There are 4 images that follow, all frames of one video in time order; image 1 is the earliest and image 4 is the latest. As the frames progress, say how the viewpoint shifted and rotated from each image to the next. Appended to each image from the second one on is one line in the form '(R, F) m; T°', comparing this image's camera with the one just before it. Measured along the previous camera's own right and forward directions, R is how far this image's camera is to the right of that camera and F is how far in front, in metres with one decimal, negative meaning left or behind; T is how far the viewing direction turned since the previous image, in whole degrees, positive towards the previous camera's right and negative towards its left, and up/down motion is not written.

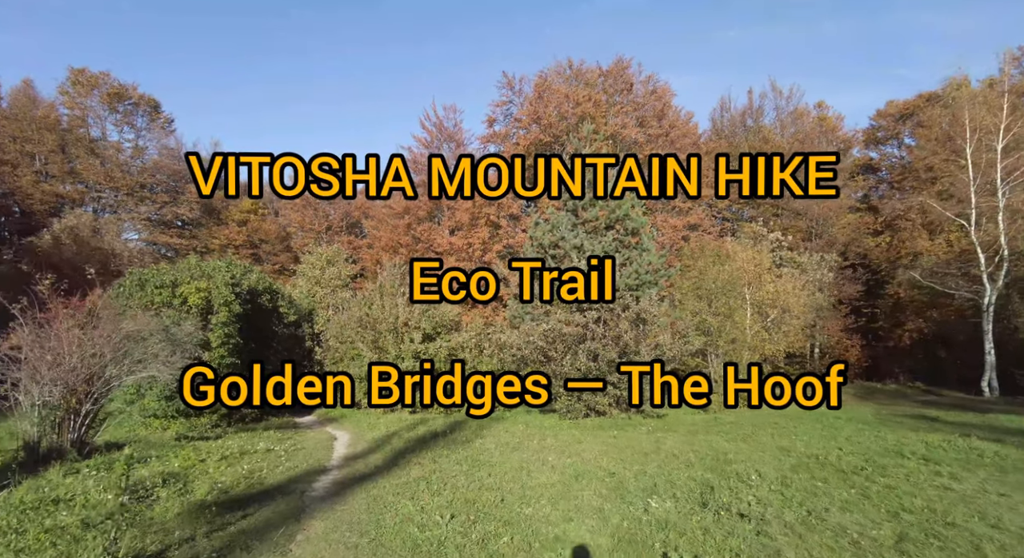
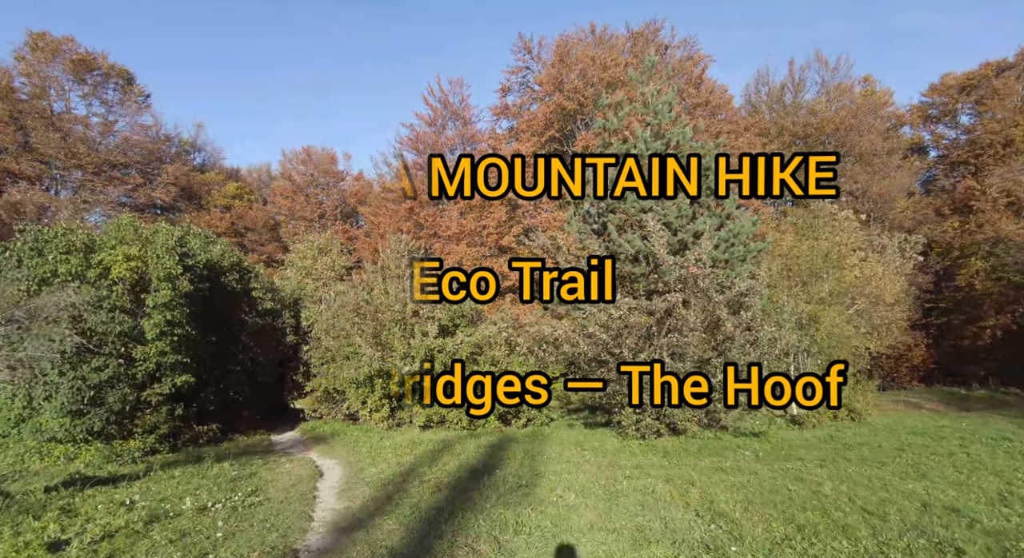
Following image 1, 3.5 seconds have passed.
(-1.3, +4.6) m; 0°
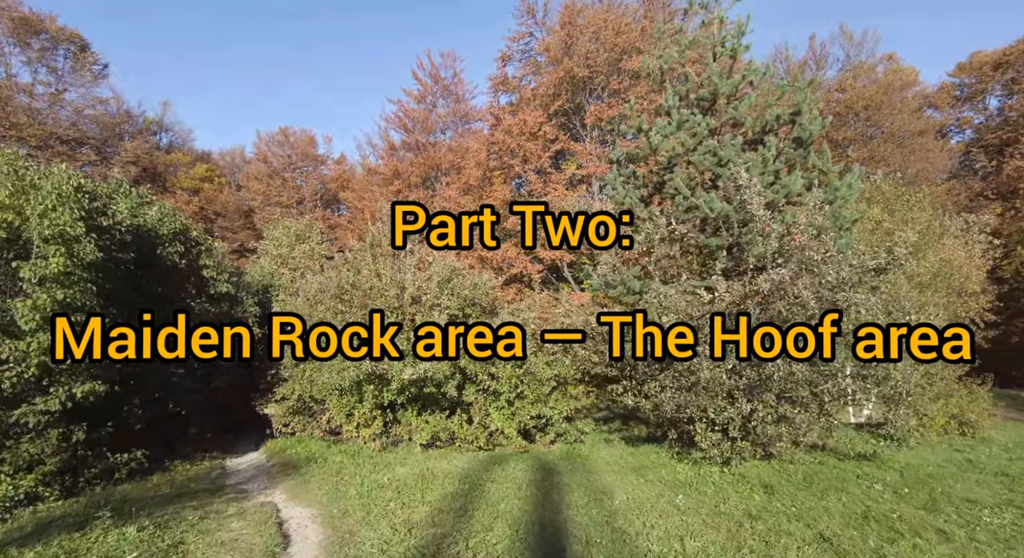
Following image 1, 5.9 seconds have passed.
(-1.0, +3.5) m; +2°
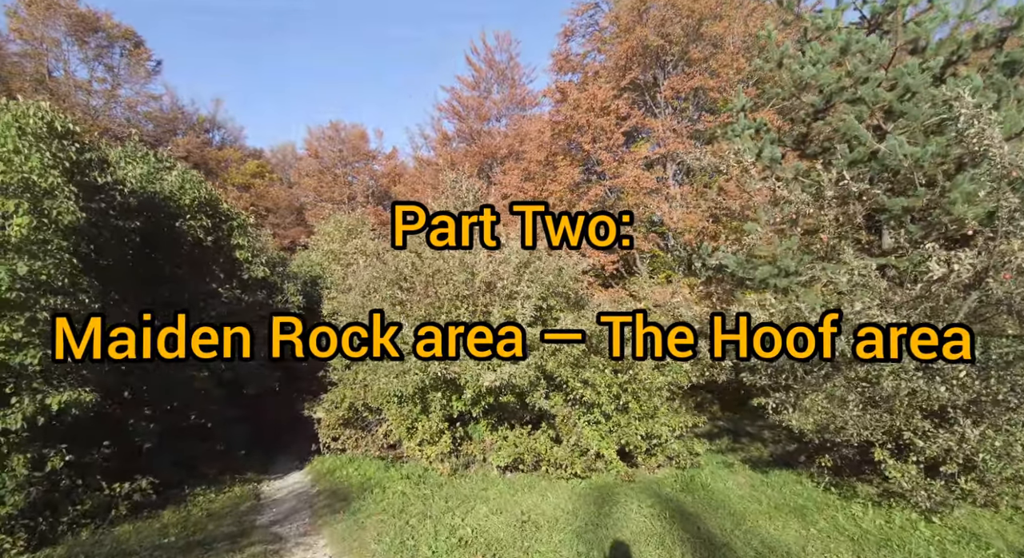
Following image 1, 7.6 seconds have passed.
(-0.9, +2.5) m; -5°
